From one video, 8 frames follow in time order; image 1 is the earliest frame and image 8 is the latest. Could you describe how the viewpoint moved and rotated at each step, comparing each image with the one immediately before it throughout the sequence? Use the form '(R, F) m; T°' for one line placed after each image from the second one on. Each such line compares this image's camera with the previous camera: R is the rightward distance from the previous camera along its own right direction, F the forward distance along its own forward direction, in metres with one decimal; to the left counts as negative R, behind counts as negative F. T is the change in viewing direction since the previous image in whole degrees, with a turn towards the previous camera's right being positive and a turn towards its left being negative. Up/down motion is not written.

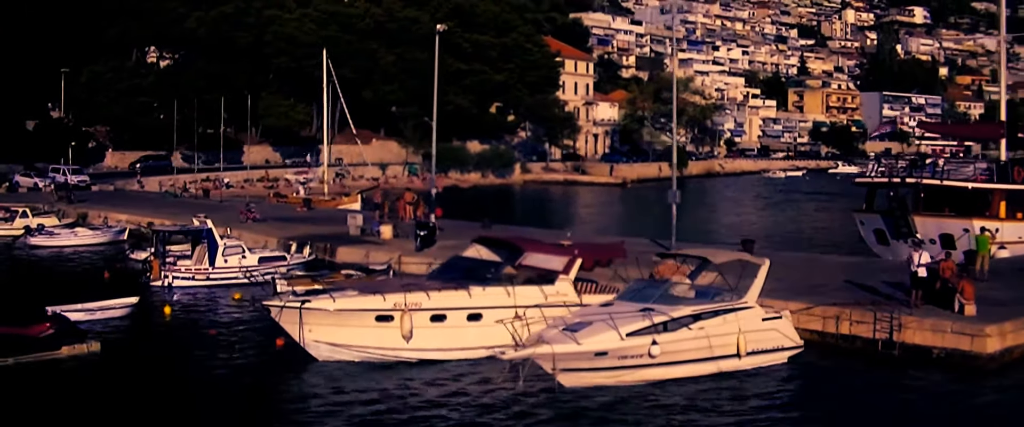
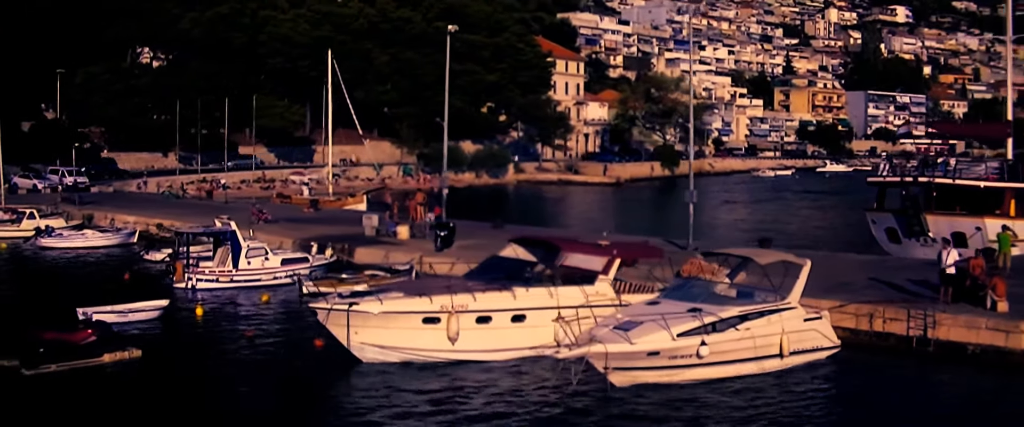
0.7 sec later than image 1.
(-0.9, -0.1) m; +1°
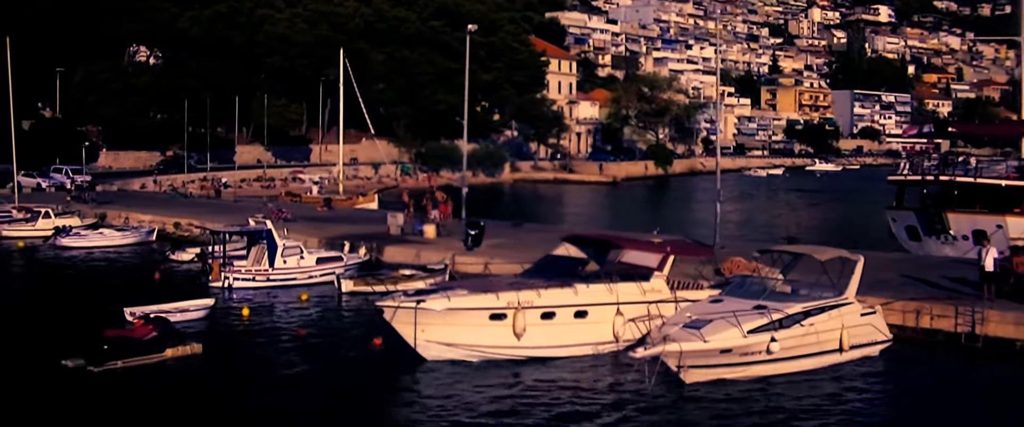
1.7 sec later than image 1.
(-1.2, -0.1) m; +1°
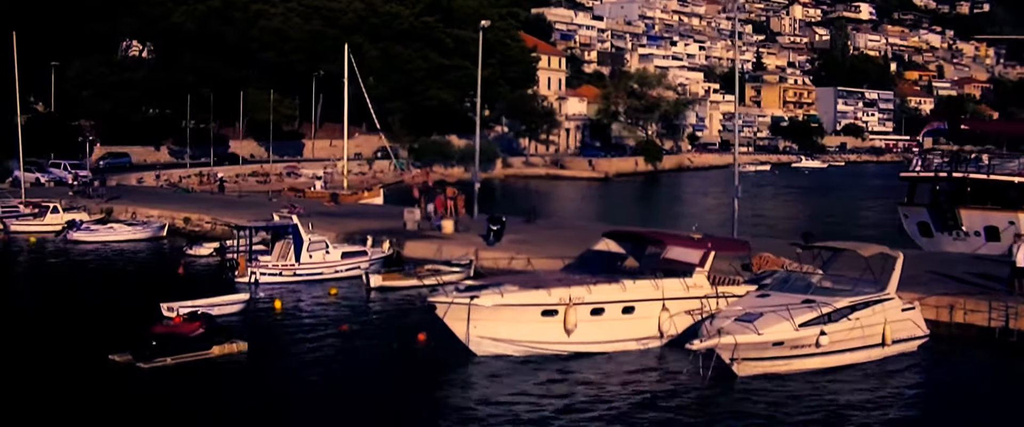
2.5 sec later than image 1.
(-1.0, -0.1) m; +1°
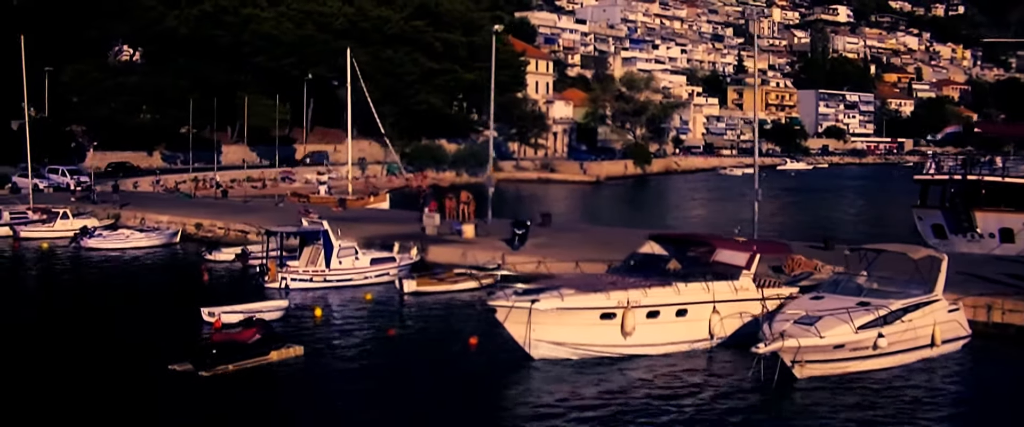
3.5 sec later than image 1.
(-1.1, -0.1) m; +1°
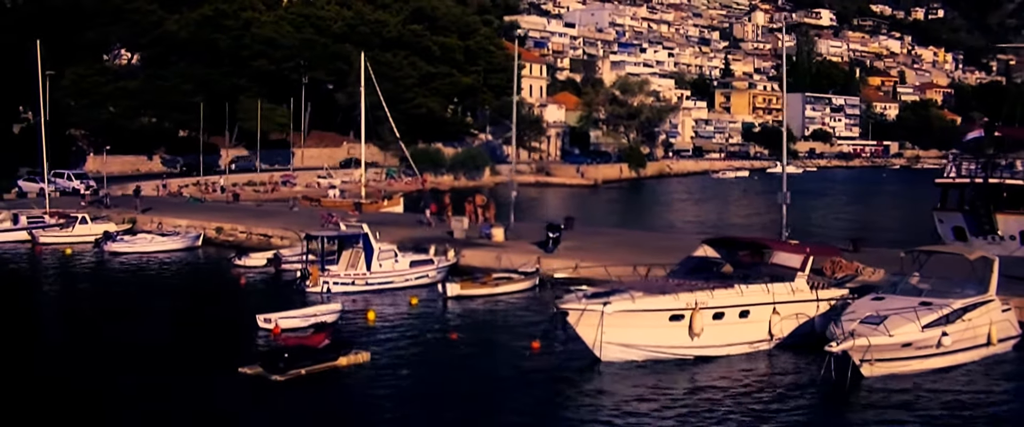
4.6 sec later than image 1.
(-1.3, -0.2) m; +1°
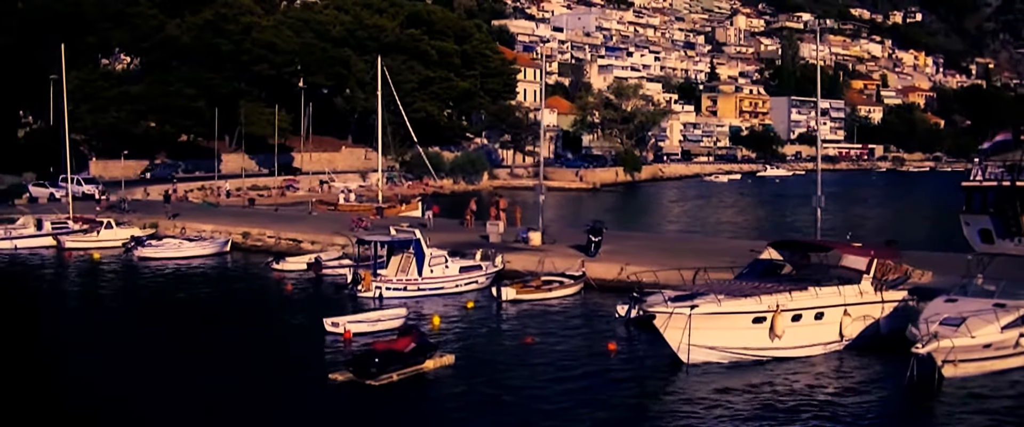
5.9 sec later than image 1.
(-1.6, -0.3) m; +1°
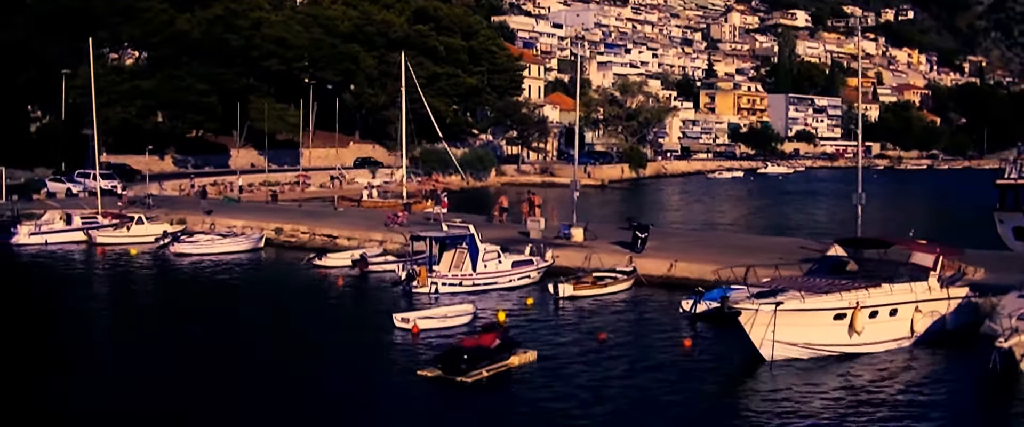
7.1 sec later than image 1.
(-1.4, -0.1) m; 0°
